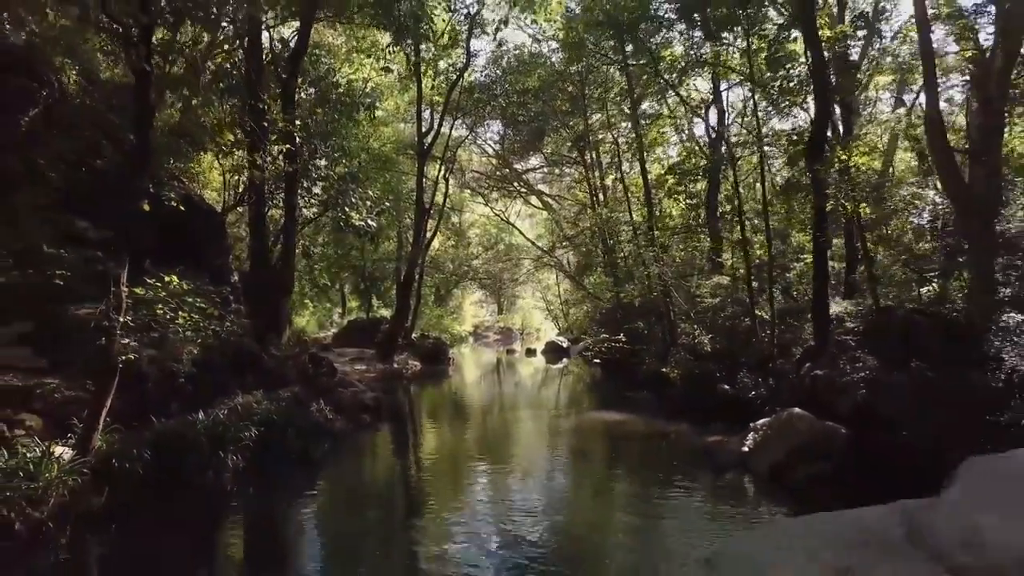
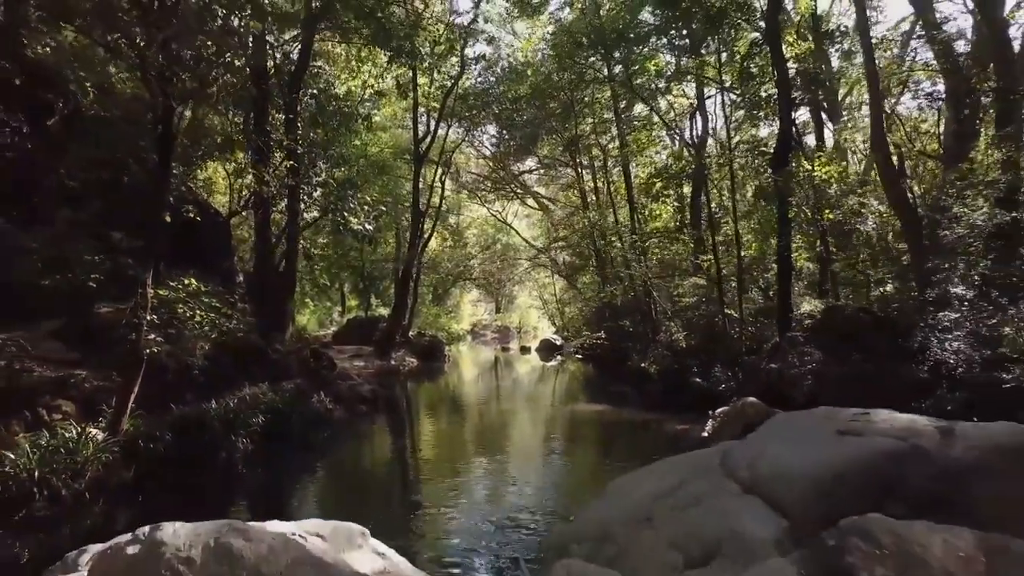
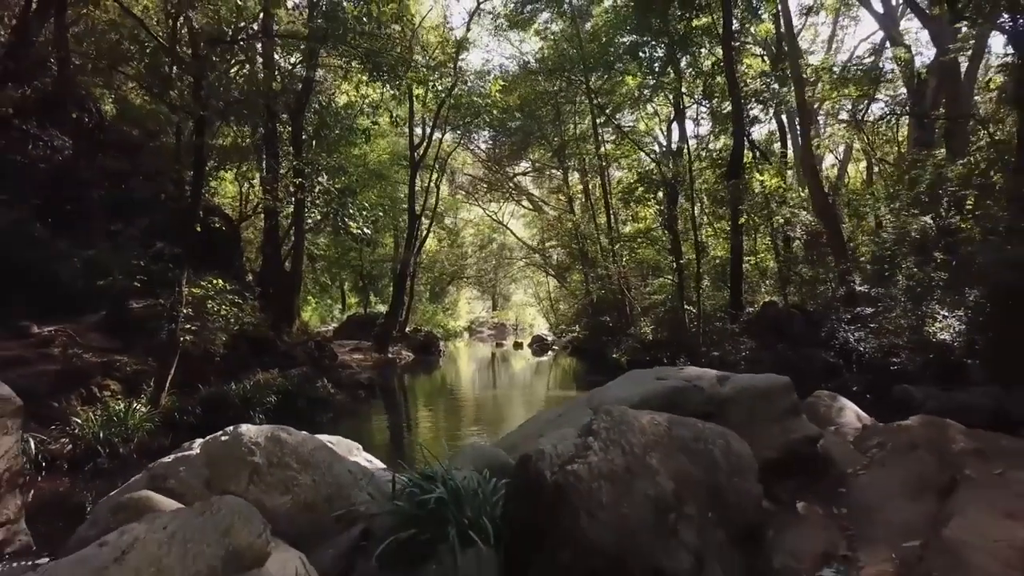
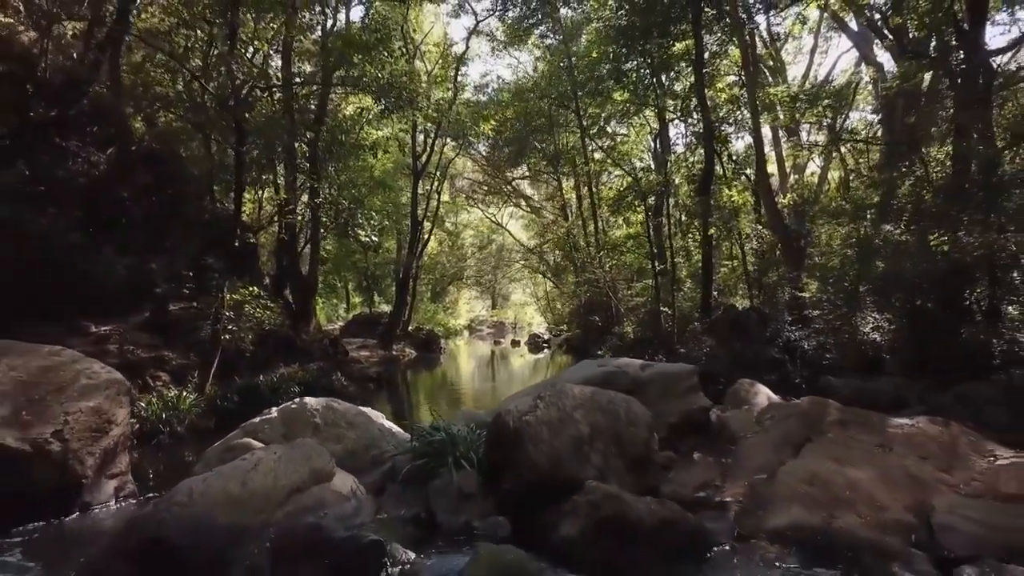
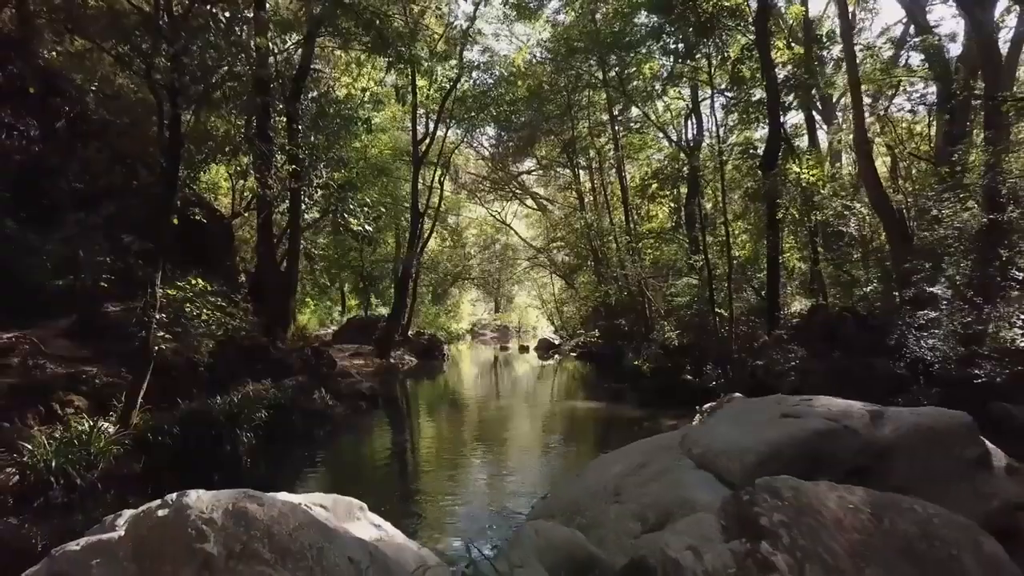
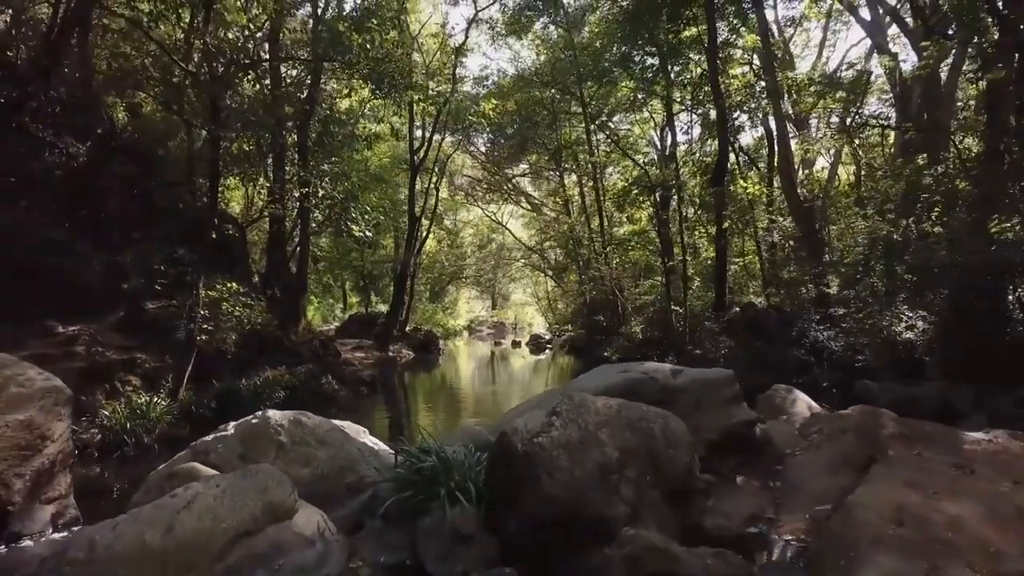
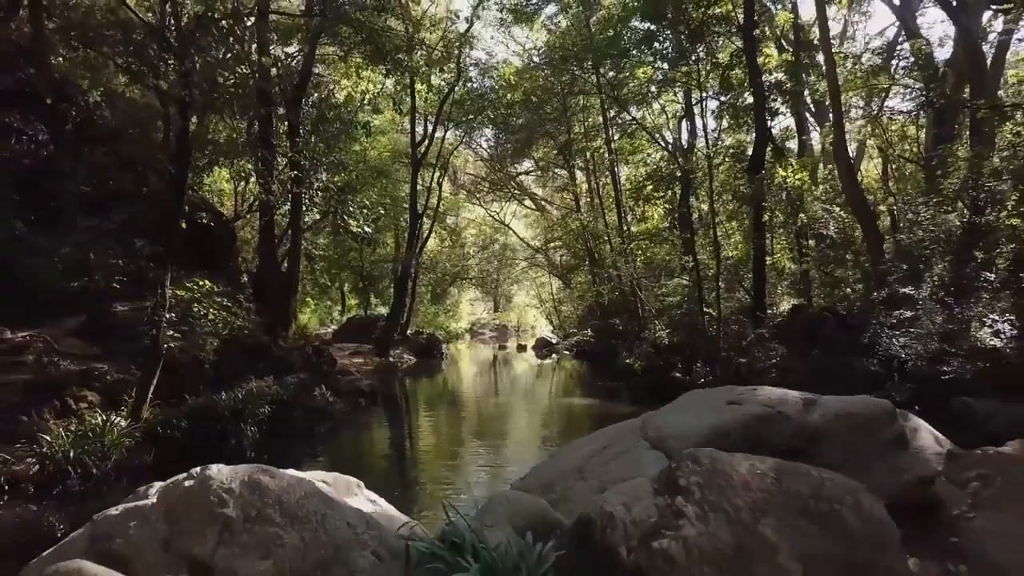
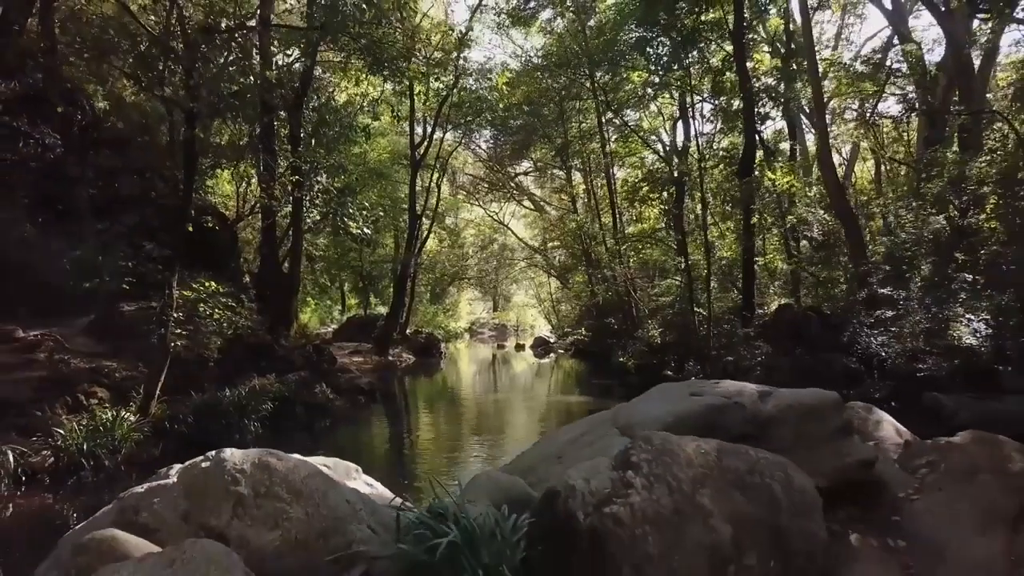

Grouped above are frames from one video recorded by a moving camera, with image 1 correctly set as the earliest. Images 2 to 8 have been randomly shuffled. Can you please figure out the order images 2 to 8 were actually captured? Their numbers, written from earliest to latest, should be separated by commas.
2, 5, 7, 8, 3, 6, 4
